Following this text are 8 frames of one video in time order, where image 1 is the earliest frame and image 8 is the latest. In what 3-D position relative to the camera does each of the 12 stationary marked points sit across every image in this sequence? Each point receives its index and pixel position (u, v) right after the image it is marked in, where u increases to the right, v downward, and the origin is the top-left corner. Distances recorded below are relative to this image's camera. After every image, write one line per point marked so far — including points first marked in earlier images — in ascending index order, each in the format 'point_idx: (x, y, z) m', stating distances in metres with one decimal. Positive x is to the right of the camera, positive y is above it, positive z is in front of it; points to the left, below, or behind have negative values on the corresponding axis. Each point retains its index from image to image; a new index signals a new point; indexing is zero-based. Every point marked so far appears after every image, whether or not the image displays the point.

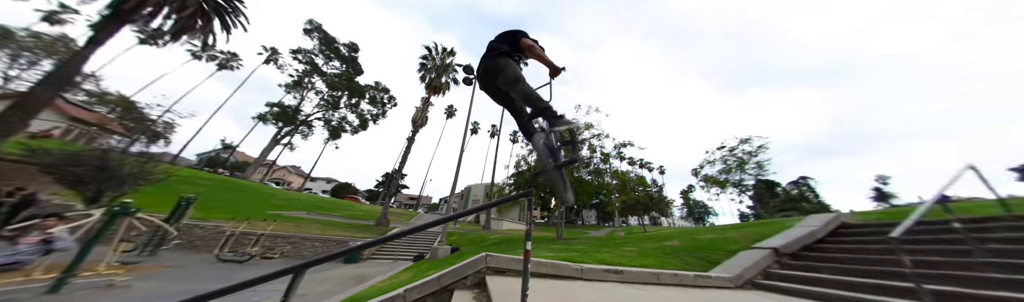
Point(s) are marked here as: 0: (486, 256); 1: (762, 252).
0: (-0.7, -2.6, +4.7) m
1: (+6.7, -2.7, +5.0) m
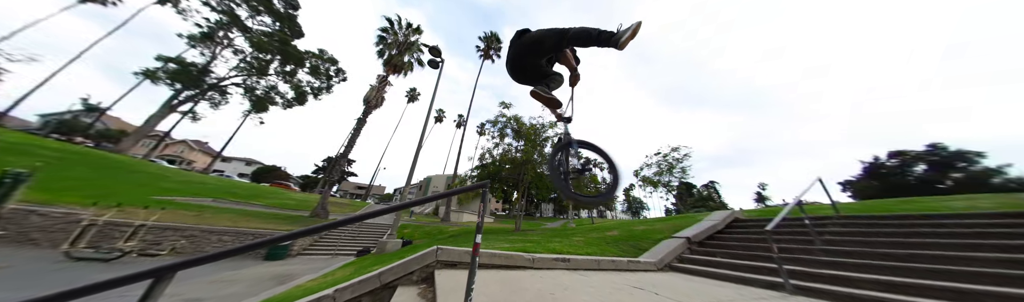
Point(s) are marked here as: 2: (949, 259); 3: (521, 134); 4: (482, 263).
0: (-1.8, -2.3, +4.4) m
1: (+5.4, -2.9, +6.1) m
2: (+7.8, -1.9, +3.2) m
3: (+0.8, +1.6, +17.3) m
4: (-0.6, -2.6, +4.3) m
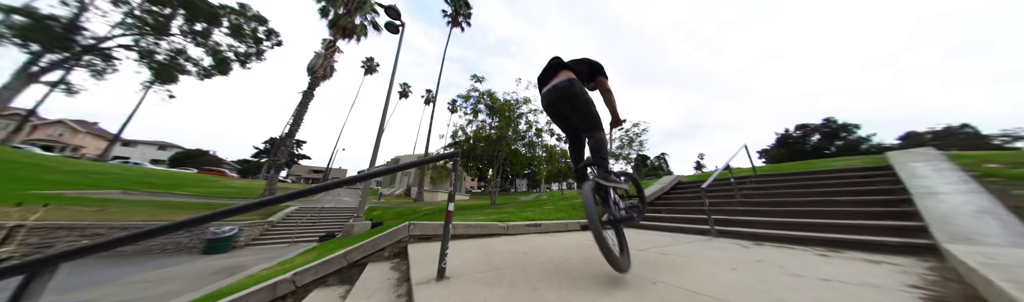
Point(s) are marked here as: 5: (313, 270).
0: (-2.4, -1.7, +4.3) m
1: (+4.5, -1.9, +7.0) m
2: (+7.3, -1.2, +4.3) m
3: (-1.6, +3.7, +16.9) m
4: (-1.2, -1.9, +4.3) m
5: (-3.5, -2.1, +3.2) m
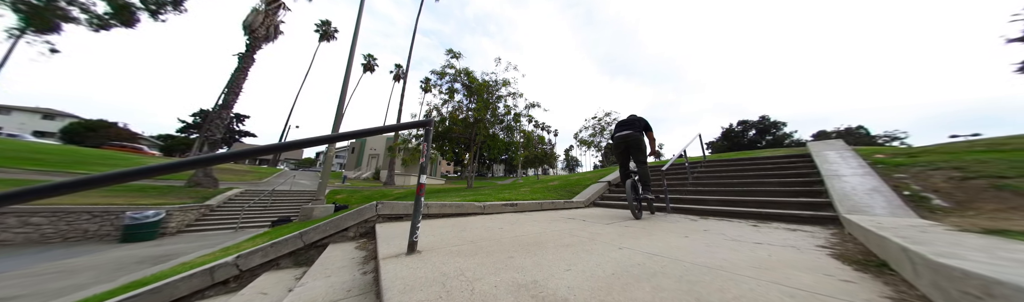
0: (-2.9, -1.1, +4.0) m
1: (+3.6, -1.3, +7.5) m
2: (+6.7, -0.9, +5.1) m
3: (-3.4, +5.3, +16.1) m
4: (-1.8, -1.4, +4.2) m
5: (-3.9, -1.6, +2.9) m
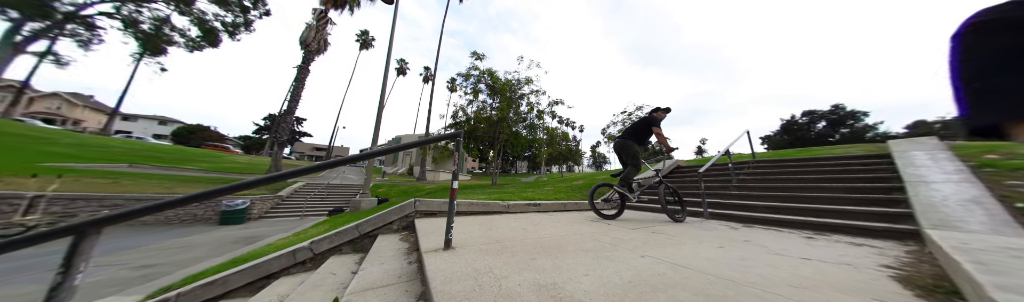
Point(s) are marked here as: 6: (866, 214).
0: (-2.3, -1.2, +4.5) m
1: (+4.5, -1.3, +7.2) m
2: (+7.3, -0.9, +4.4) m
3: (-1.4, +5.4, +16.5) m
4: (-1.2, -1.5, +4.5) m
5: (-3.5, -1.7, +3.5) m
6: (+6.4, -1.3, +3.3) m
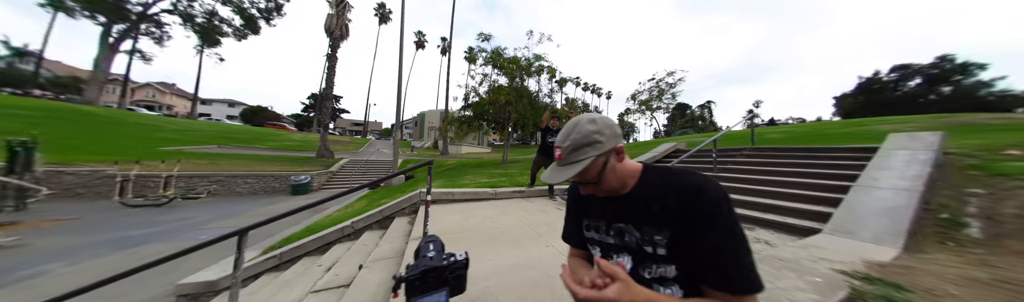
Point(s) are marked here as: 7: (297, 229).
0: (-2.9, -1.3, +5.8) m
1: (+4.3, -0.9, +7.7) m
2: (+6.7, -0.9, +4.6) m
3: (-0.8, +7.1, +16.5) m
4: (-1.7, -1.5, +5.8) m
5: (-4.1, -1.9, +5.1) m
6: (+5.6, -1.4, +3.7) m
7: (-8.0, -2.8, +6.9) m
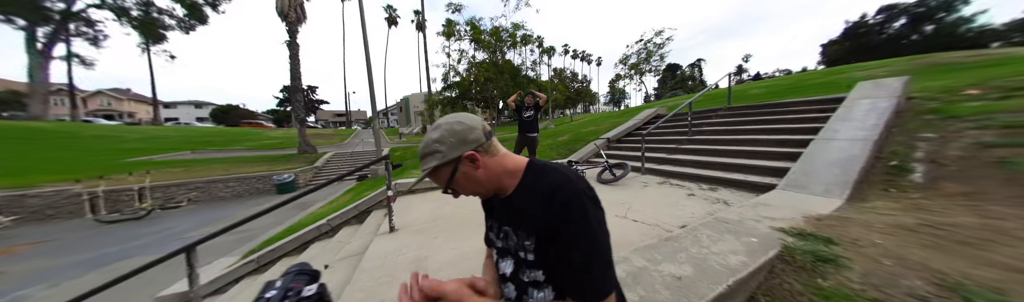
0: (-3.6, -1.0, +5.7) m
1: (+3.5, +0.3, +7.7) m
2: (+6.0, +0.1, +4.7) m
3: (-2.6, +8.8, +15.3) m
4: (-2.4, -1.1, +5.7) m
5: (-4.7, -1.8, +5.0) m
6: (+5.0, -0.6, +3.8) m
7: (-8.5, -2.9, +6.8) m
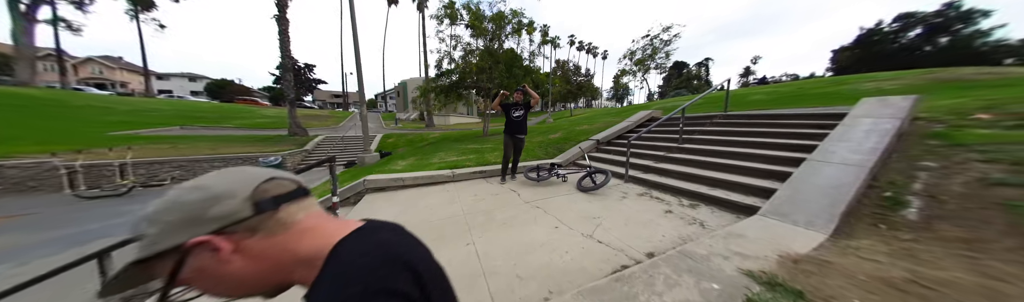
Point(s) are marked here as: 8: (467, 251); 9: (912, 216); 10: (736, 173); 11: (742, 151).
0: (-4.2, -0.8, +5.4) m
1: (+2.9, +0.2, +7.4) m
2: (+5.4, -0.2, +4.4) m
3: (-2.8, +9.4, +14.5) m
4: (-3.1, -1.0, +5.5) m
5: (-5.4, -1.6, +4.8) m
6: (+4.4, -1.0, +3.6) m
7: (-9.3, -2.4, +6.6) m
8: (-0.6, -1.5, +2.7) m
9: (+5.3, -0.9, +2.5) m
10: (+5.3, -0.4, +4.4) m
11: (+6.0, +0.1, +4.9) m
